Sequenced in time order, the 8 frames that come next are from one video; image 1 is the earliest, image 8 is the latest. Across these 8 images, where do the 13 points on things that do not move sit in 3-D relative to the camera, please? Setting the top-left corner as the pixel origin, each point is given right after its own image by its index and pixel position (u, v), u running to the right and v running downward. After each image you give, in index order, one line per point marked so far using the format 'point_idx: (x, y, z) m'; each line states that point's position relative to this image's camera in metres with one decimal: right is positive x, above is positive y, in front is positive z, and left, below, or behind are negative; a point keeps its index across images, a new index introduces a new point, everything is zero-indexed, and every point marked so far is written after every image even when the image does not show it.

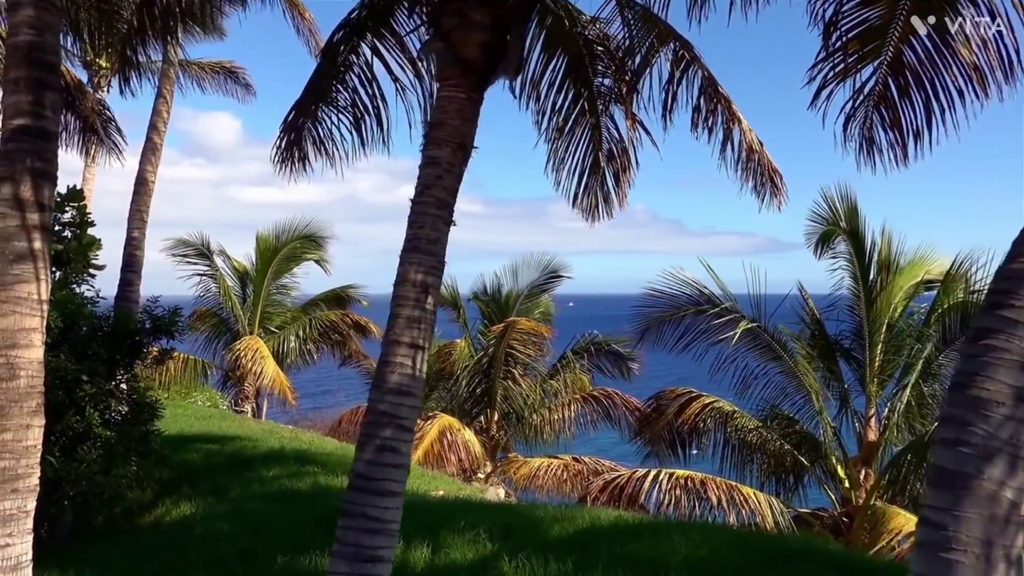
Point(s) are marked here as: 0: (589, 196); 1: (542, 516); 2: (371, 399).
0: (+0.7, +0.8, +7.6) m
1: (+0.3, -1.7, +6.2) m
2: (-0.6, -0.5, +3.8) m
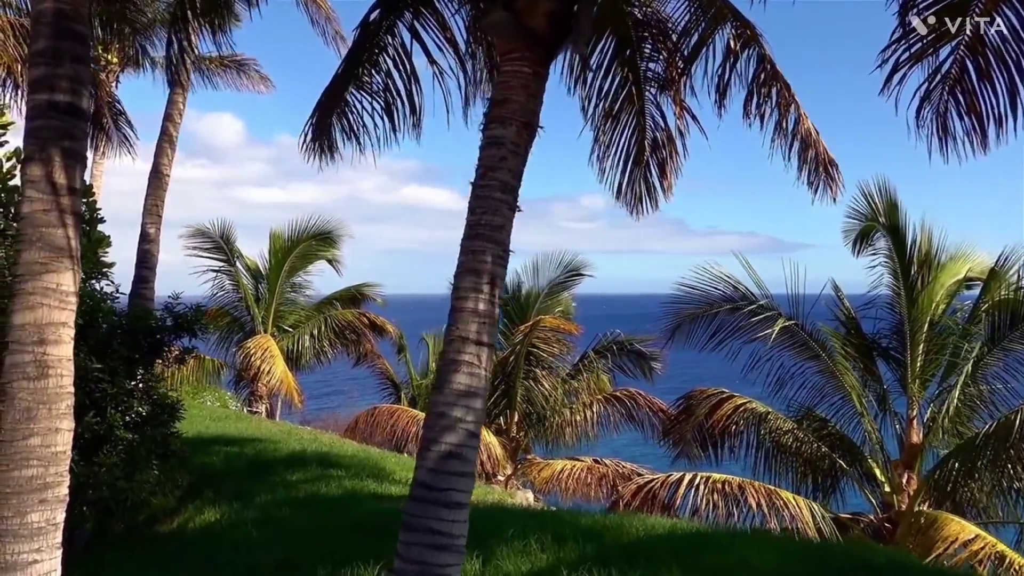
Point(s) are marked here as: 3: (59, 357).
0: (+1.0, +0.9, +7.2) m
1: (+0.6, -1.7, +5.9) m
2: (-0.3, -0.5, +3.5) m
3: (-1.9, -0.3, +3.5) m
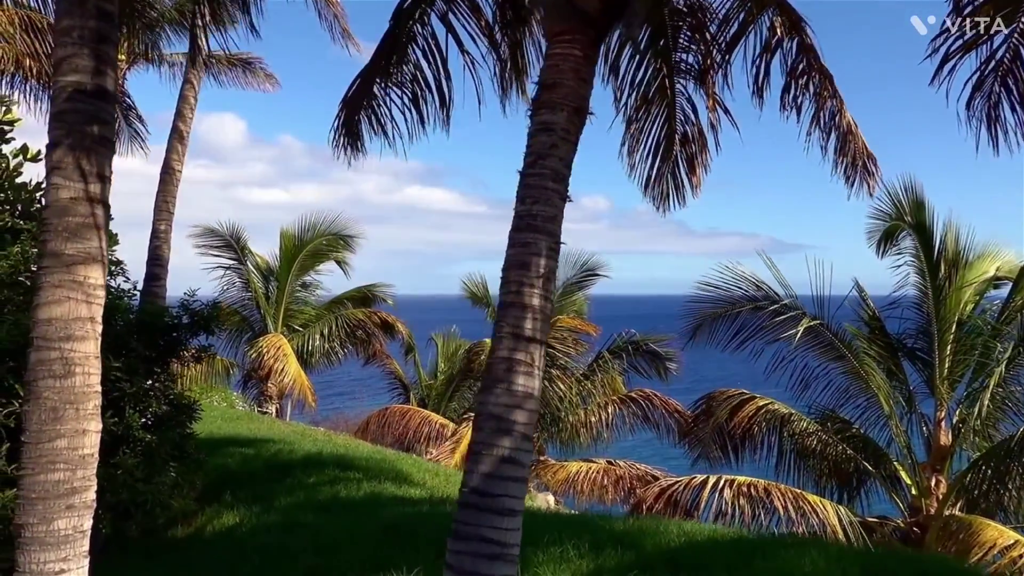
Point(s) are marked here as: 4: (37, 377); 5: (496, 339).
0: (+1.3, +0.9, +7.0) m
1: (+0.8, -1.7, +5.7) m
2: (-0.1, -0.5, +3.3) m
3: (-1.7, -0.3, +3.3) m
4: (-1.9, -0.4, +3.2) m
5: (-0.1, -0.2, +3.4) m
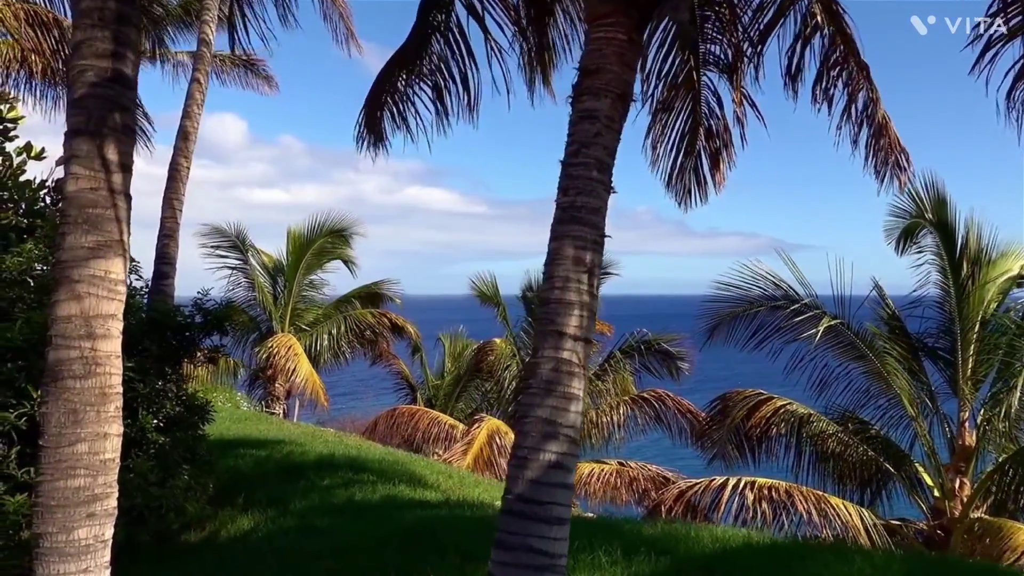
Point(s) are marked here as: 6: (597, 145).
0: (+1.4, +0.9, +6.9) m
1: (+1.0, -1.7, +5.5) m
2: (+0.1, -0.4, +3.1) m
3: (-1.5, -0.2, +3.1) m
4: (-1.7, -0.3, +3.0) m
5: (+0.1, -0.2, +3.2) m
6: (+0.3, +0.6, +3.4) m
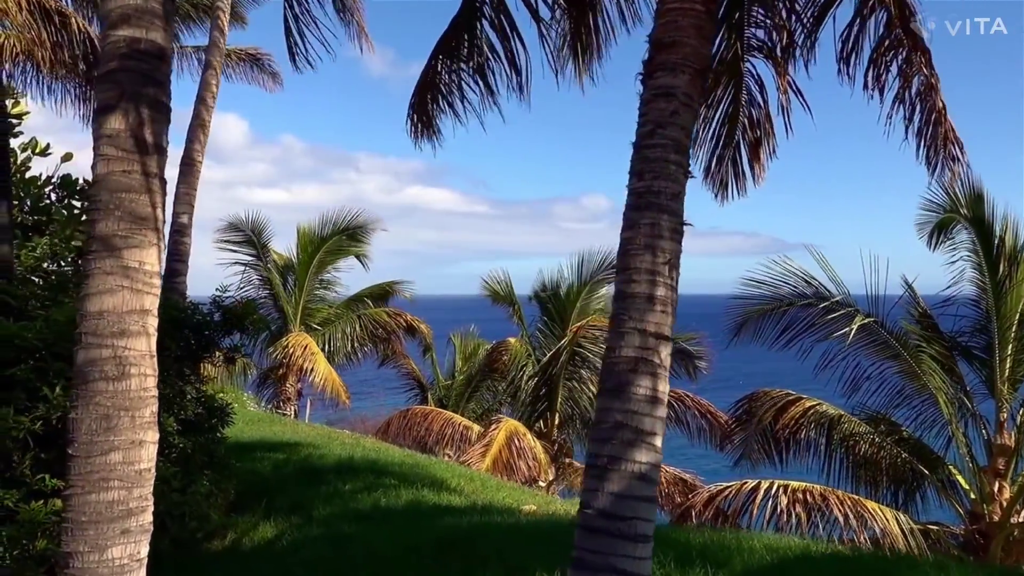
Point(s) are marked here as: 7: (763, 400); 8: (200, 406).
0: (+1.7, +1.0, +6.6) m
1: (+1.2, -1.6, +5.2) m
2: (+0.3, -0.4, +2.8) m
3: (-1.3, -0.2, +2.8) m
4: (-1.4, -0.3, +2.8) m
5: (+0.4, -0.2, +2.9) m
6: (+0.6, +0.6, +3.1) m
7: (+3.0, -1.3, +9.9) m
8: (-2.3, -0.9, +6.2) m
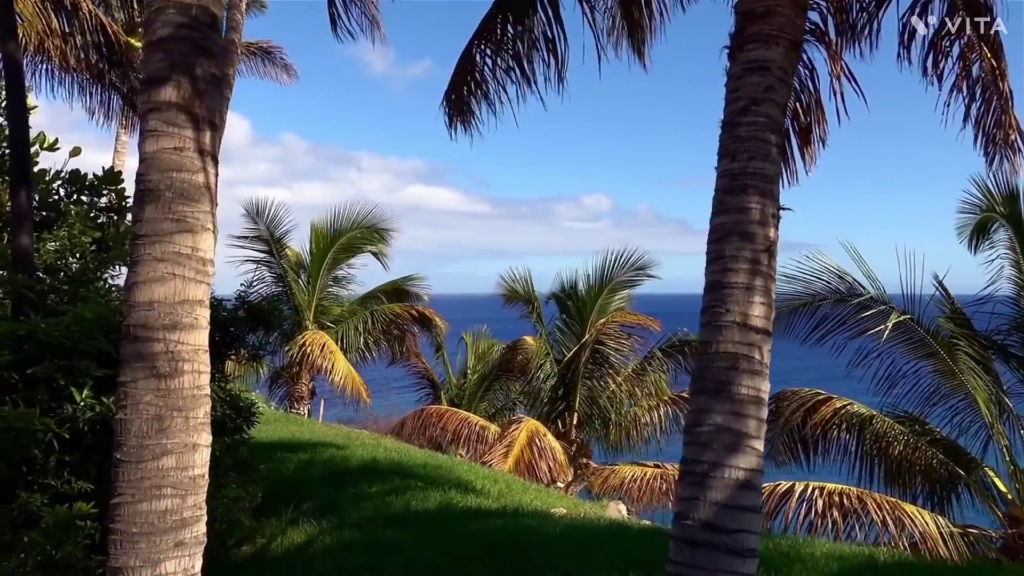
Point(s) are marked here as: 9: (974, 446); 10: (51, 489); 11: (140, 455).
0: (+2.0, +1.0, +6.3) m
1: (+1.5, -1.6, +5.0) m
2: (+0.6, -0.4, +2.6) m
3: (-1.0, -0.2, +2.6) m
4: (-1.2, -0.3, +2.5) m
5: (+0.6, -0.1, +2.7) m
6: (+0.9, +0.6, +2.8) m
7: (+3.3, -1.3, +9.6) m
8: (-2.1, -0.8, +5.9) m
9: (+5.2, -1.7, +9.2) m
10: (-2.7, -1.2, +4.9) m
11: (-1.1, -0.5, +2.5) m
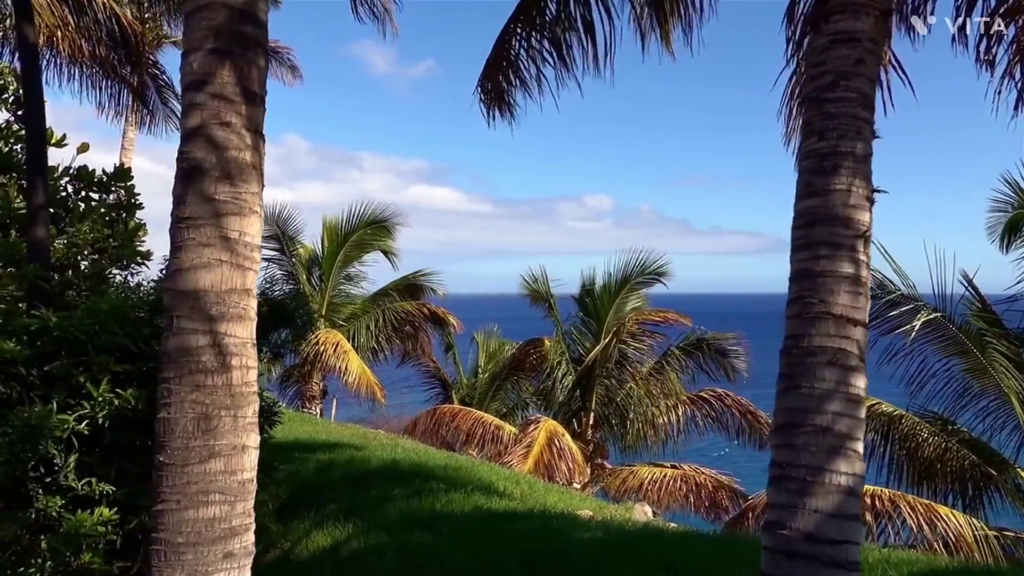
0: (+2.2, +1.0, +6.1) m
1: (+1.7, -1.6, +4.8) m
2: (+0.8, -0.3, +2.3) m
3: (-0.8, -0.2, +2.4) m
4: (-0.9, -0.2, +2.3) m
5: (+0.9, -0.1, +2.5) m
6: (+1.1, +0.7, +2.6) m
7: (+3.6, -1.3, +9.4) m
8: (-1.8, -0.8, +5.7) m
9: (+5.4, -1.7, +9.0) m
10: (-2.5, -1.2, +4.7) m
11: (-0.9, -0.5, +2.3) m
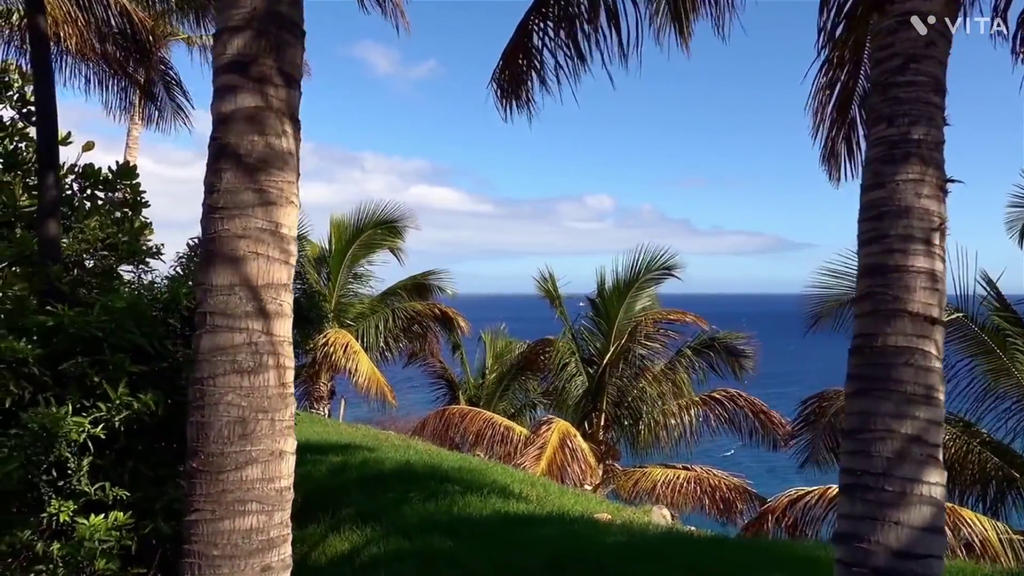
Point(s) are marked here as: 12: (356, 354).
0: (+2.4, +1.0, +6.0) m
1: (+1.9, -1.5, +4.6) m
2: (+1.0, -0.3, +2.2) m
3: (-0.6, -0.1, +2.2) m
4: (-0.8, -0.2, +2.2) m
5: (+1.0, -0.1, +2.3) m
6: (+1.3, +0.7, +2.5) m
7: (+3.7, -1.3, +9.3) m
8: (-1.7, -0.8, +5.6) m
9: (+5.6, -1.7, +8.8) m
10: (-2.4, -1.1, +4.5) m
11: (-0.8, -0.5, +2.1) m
12: (-2.4, -1.0, +12.2) m
